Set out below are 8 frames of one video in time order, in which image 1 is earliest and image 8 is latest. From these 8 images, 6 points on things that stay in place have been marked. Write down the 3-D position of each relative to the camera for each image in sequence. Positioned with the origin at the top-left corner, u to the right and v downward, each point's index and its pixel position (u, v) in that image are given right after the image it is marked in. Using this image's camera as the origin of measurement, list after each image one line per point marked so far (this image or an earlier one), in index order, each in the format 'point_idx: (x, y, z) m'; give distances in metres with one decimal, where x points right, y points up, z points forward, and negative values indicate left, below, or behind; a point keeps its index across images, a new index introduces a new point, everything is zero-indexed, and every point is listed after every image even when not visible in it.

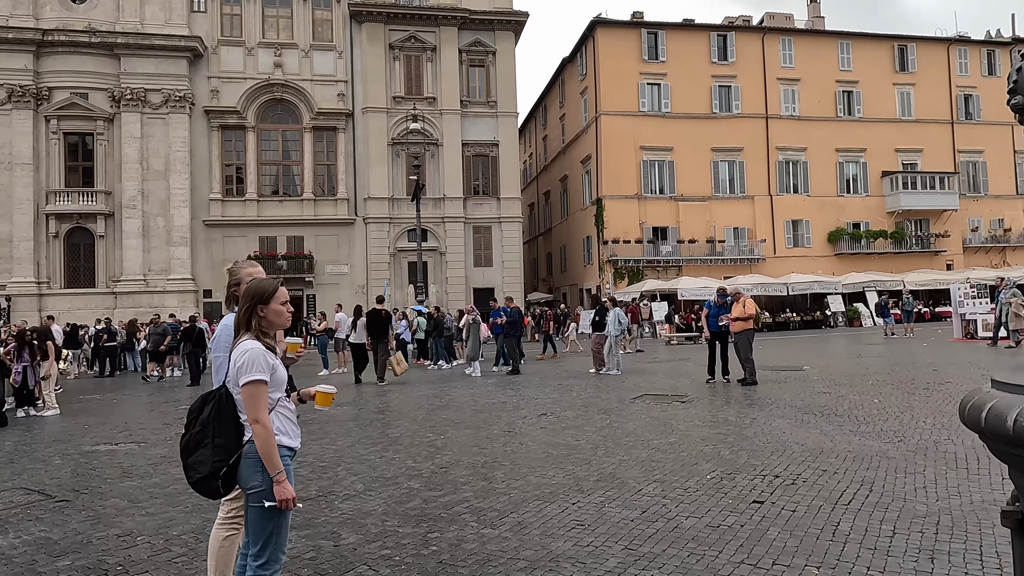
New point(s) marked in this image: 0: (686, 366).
0: (+3.8, -1.7, +14.6) m
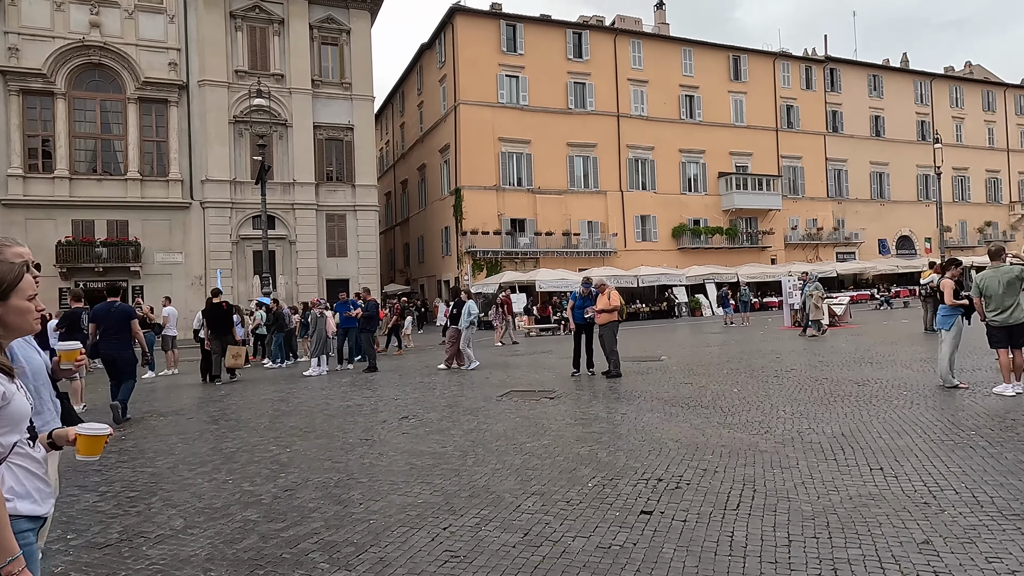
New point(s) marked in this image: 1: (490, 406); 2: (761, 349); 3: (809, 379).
0: (+0.8, -1.5, +14.4) m
1: (-0.3, -1.5, +8.5) m
2: (+6.0, -1.5, +16.1) m
3: (+4.3, -1.3, +9.6) m
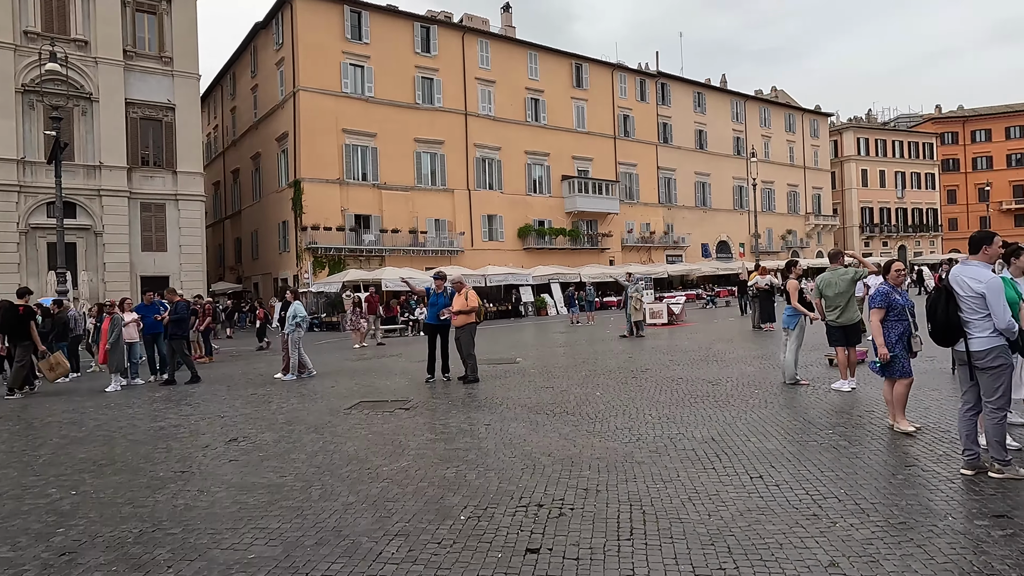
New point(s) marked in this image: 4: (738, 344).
0: (-2.3, -1.5, +13.5) m
1: (-2.0, -1.5, +7.5) m
2: (+2.4, -1.5, +16.4) m
3: (+2.3, -1.3, +9.7) m
4: (+5.1, -1.3, +15.0) m
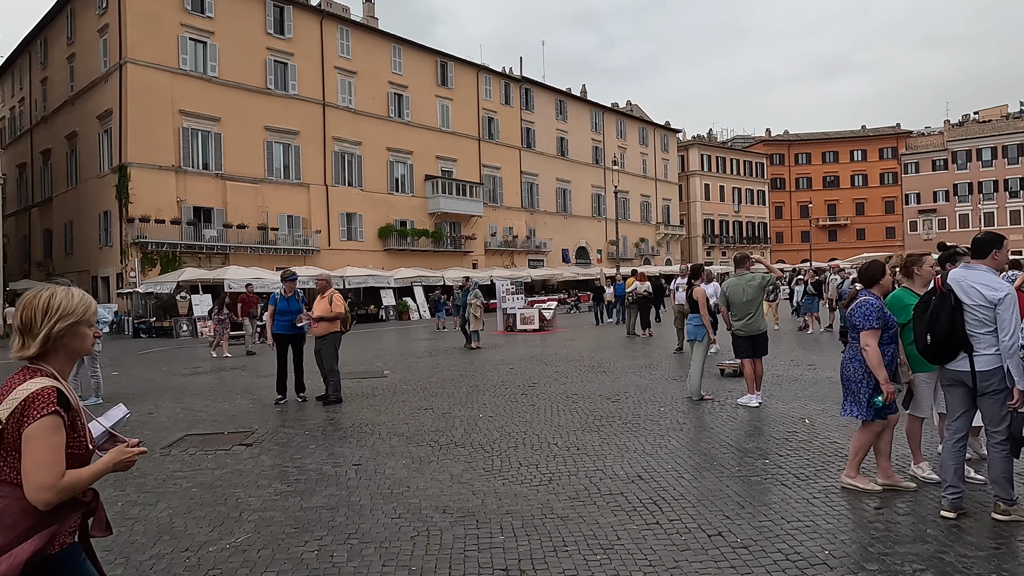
0: (-4.7, -1.6, +11.4) m
1: (-3.1, -1.5, +5.6) m
2: (-0.7, -1.6, +15.2) m
3: (+0.6, -1.4, +8.6) m
4: (+2.3, -1.4, +14.4) m
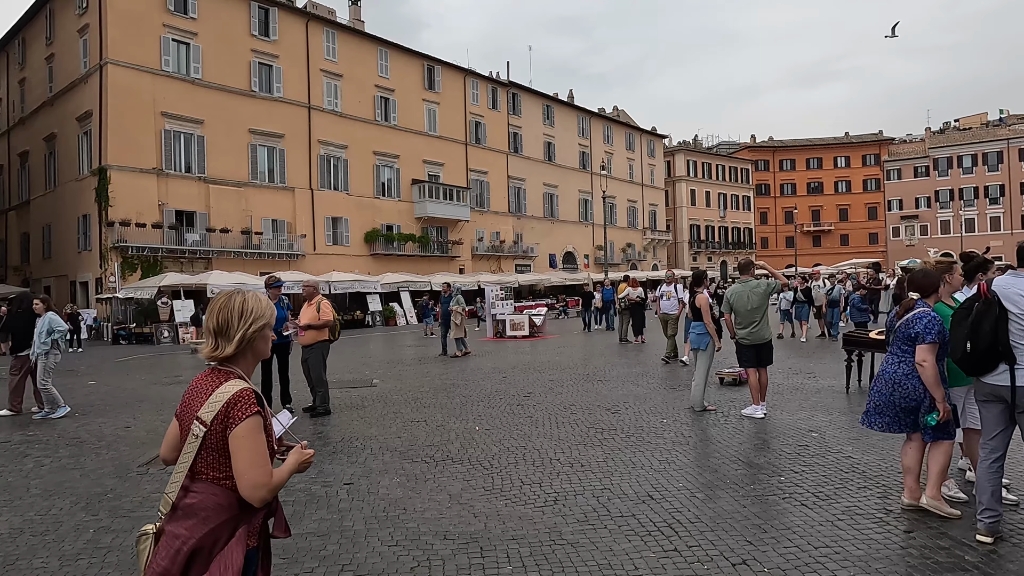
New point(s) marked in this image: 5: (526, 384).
0: (-4.8, -1.7, +11.0) m
1: (-3.0, -1.6, +5.2) m
2: (-0.9, -1.7, +14.9) m
3: (+0.6, -1.5, +8.3) m
4: (+2.1, -1.5, +14.2) m
5: (+0.2, -1.5, +10.6) m
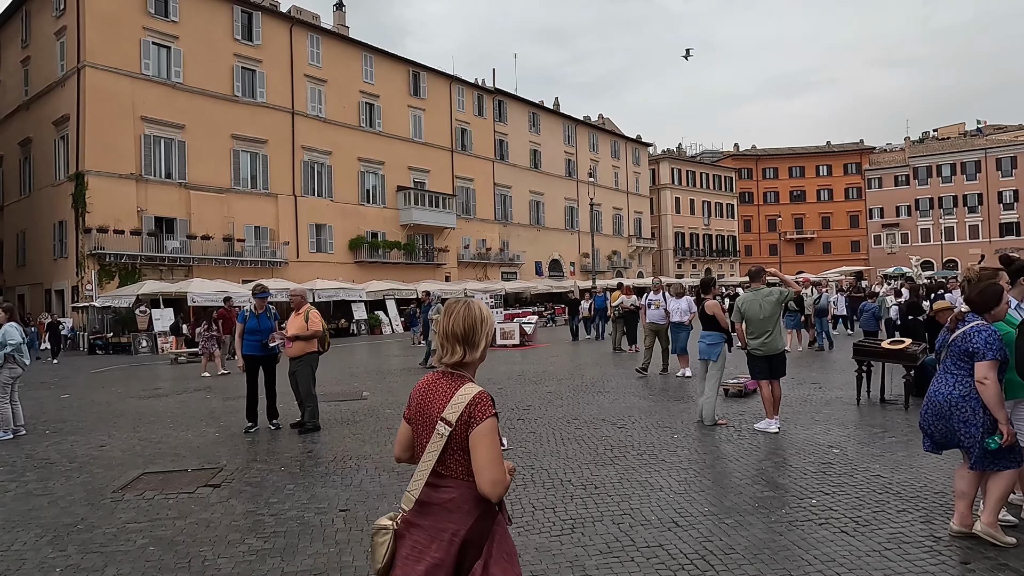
0: (-4.8, -1.8, +10.4) m
1: (-3.0, -1.7, +4.7) m
2: (-1.0, -1.9, +14.4) m
3: (+0.6, -1.6, +7.9) m
4: (+2.0, -1.7, +13.8) m
5: (+0.2, -1.7, +10.2) m
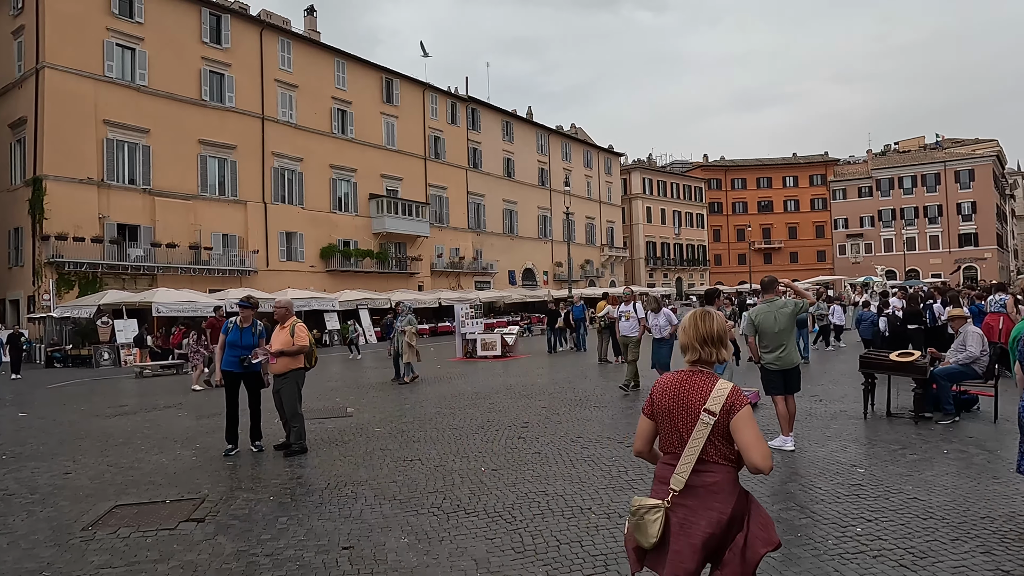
0: (-4.9, -2.0, +9.8) m
1: (-2.8, -1.8, +4.2) m
2: (-1.3, -2.1, +13.9) m
3: (+0.6, -1.7, +7.5) m
4: (+1.7, -1.9, +13.5) m
5: (+0.1, -1.8, +9.8) m
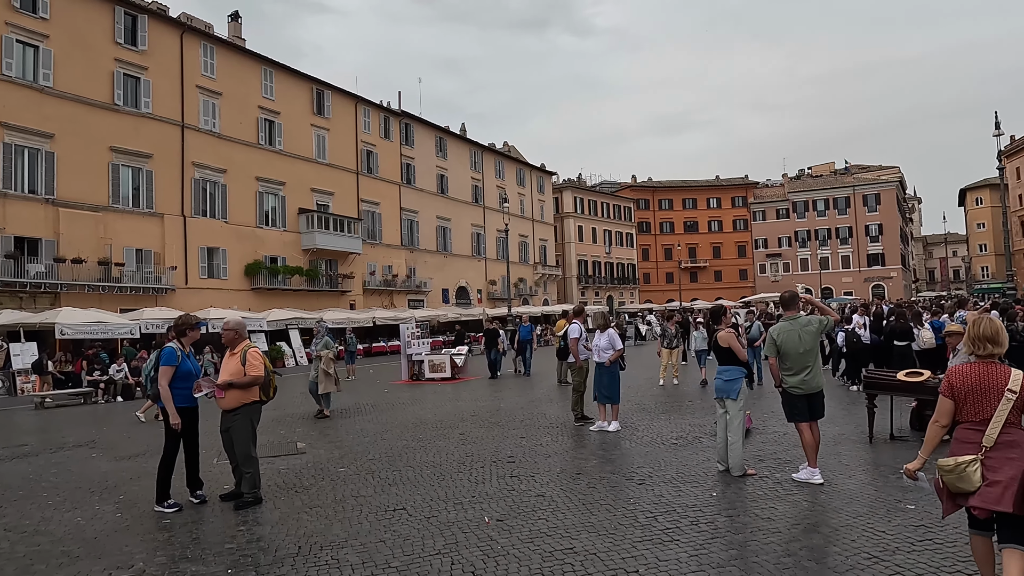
0: (-5.2, -2.2, +8.2) m
1: (-2.5, -1.8, +2.9) m
2: (-2.1, -2.5, +12.8) m
3: (+0.5, -1.9, +6.6) m
4: (+1.0, -2.3, +12.6) m
5: (-0.2, -2.1, +8.8) m
